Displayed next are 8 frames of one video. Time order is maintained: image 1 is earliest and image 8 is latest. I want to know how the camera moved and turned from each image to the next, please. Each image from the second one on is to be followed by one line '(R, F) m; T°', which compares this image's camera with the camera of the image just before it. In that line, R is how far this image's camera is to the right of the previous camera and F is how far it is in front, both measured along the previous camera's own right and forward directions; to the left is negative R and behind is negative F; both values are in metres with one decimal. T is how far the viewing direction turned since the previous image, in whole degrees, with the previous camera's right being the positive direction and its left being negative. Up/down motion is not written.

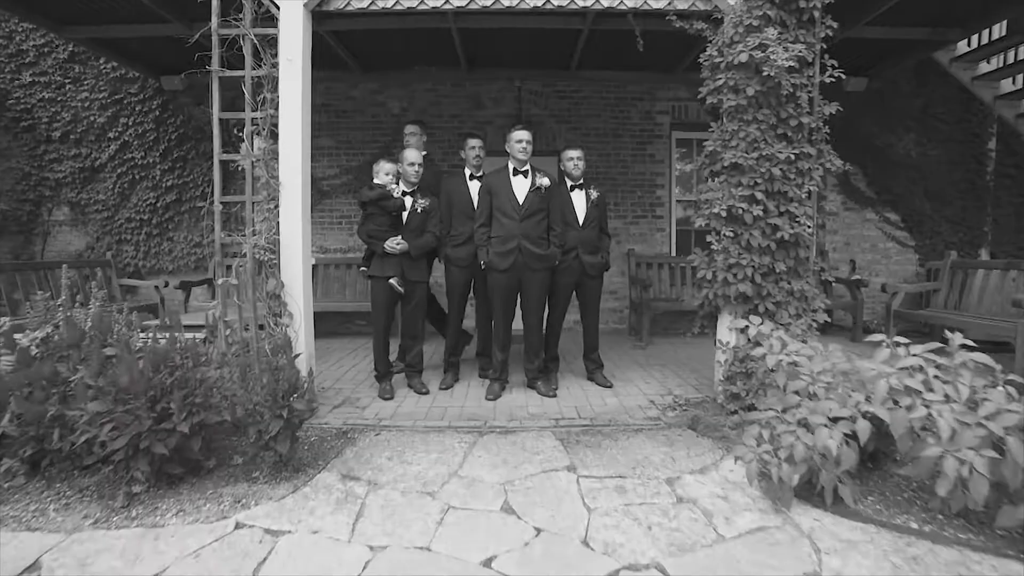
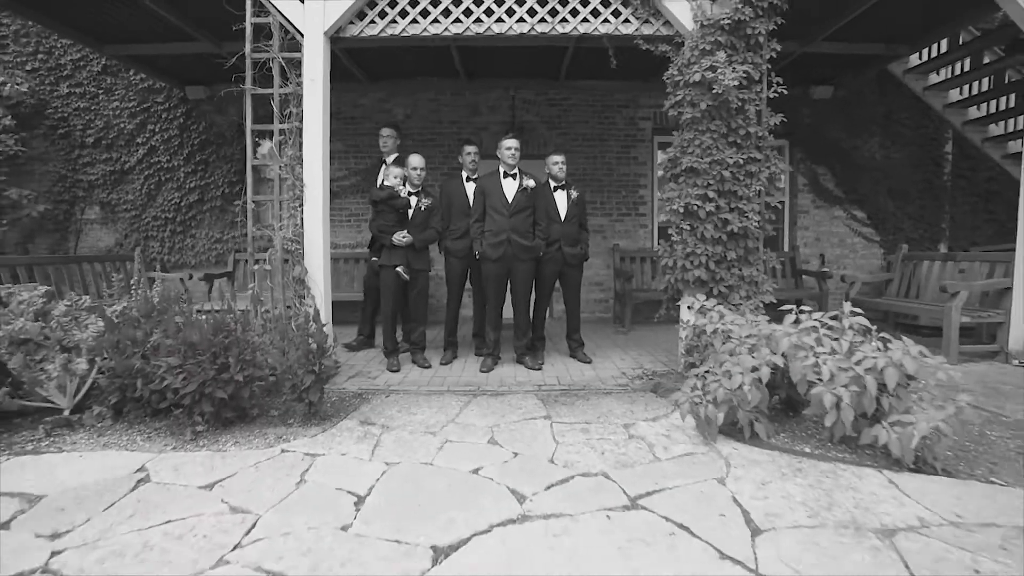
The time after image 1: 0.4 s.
(+0.1, -0.6) m; 0°
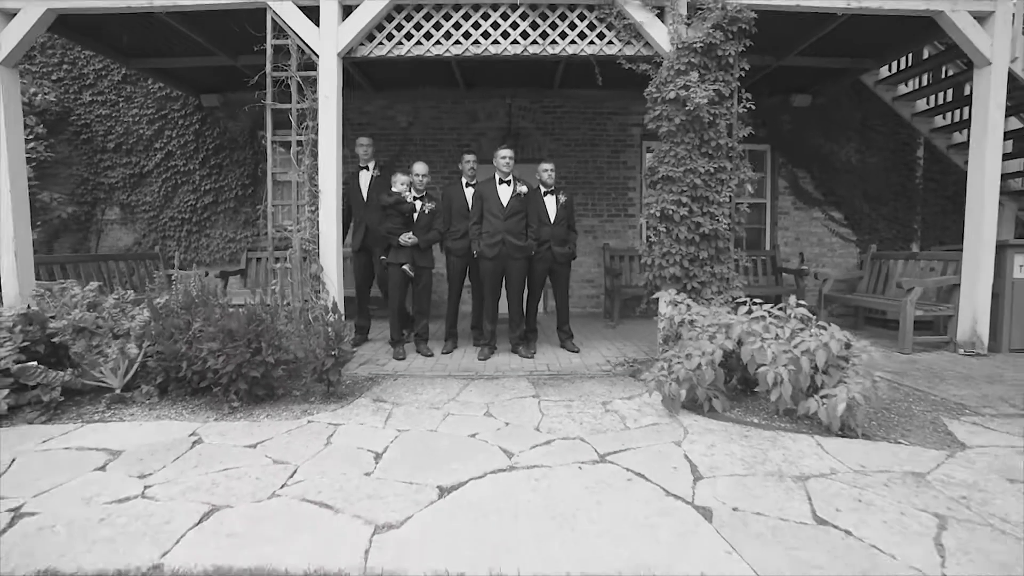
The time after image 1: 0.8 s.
(0.0, -0.5) m; 0°
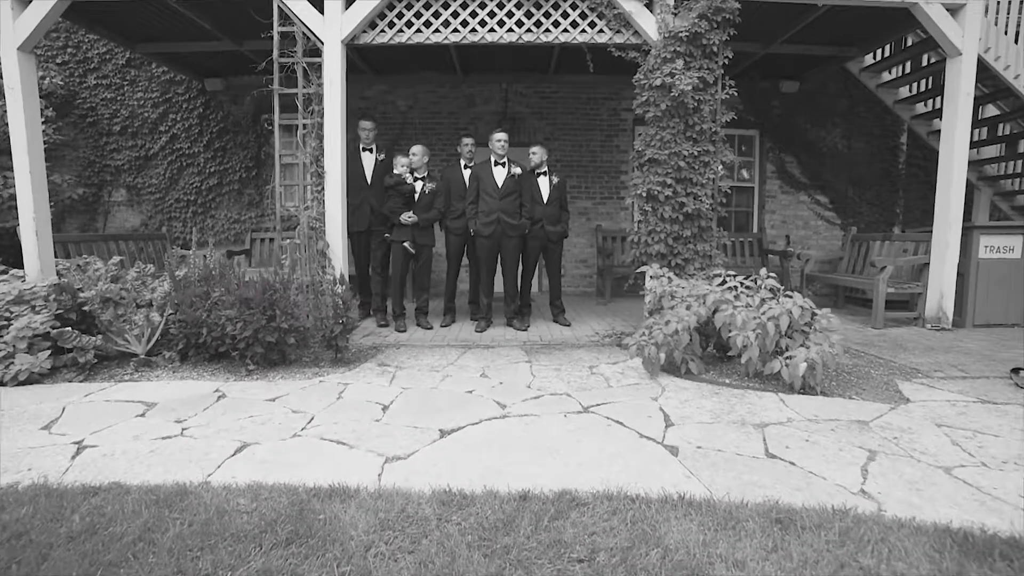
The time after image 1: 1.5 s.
(0.0, -0.3) m; 0°
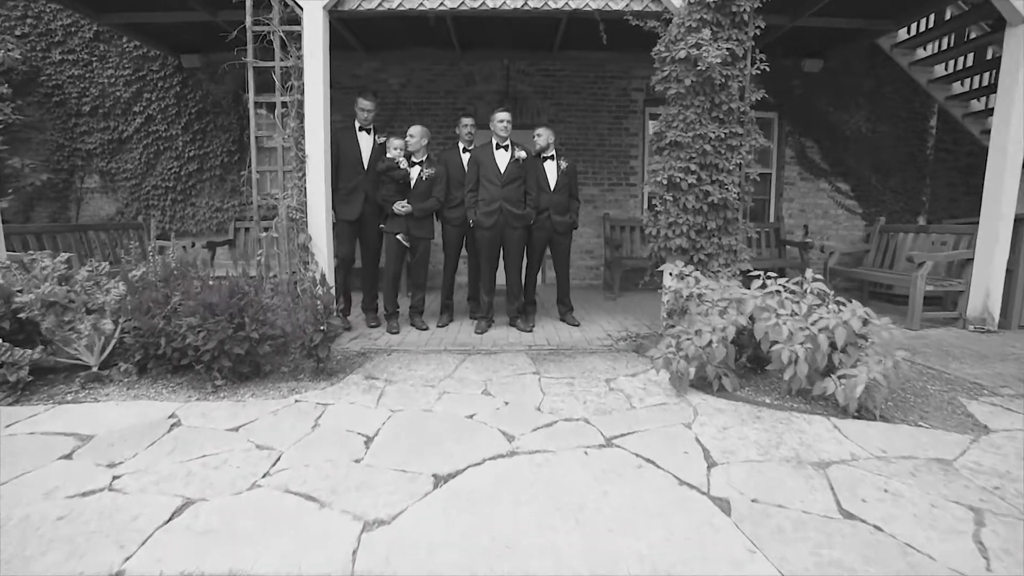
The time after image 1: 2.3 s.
(0.0, +0.5) m; 0°
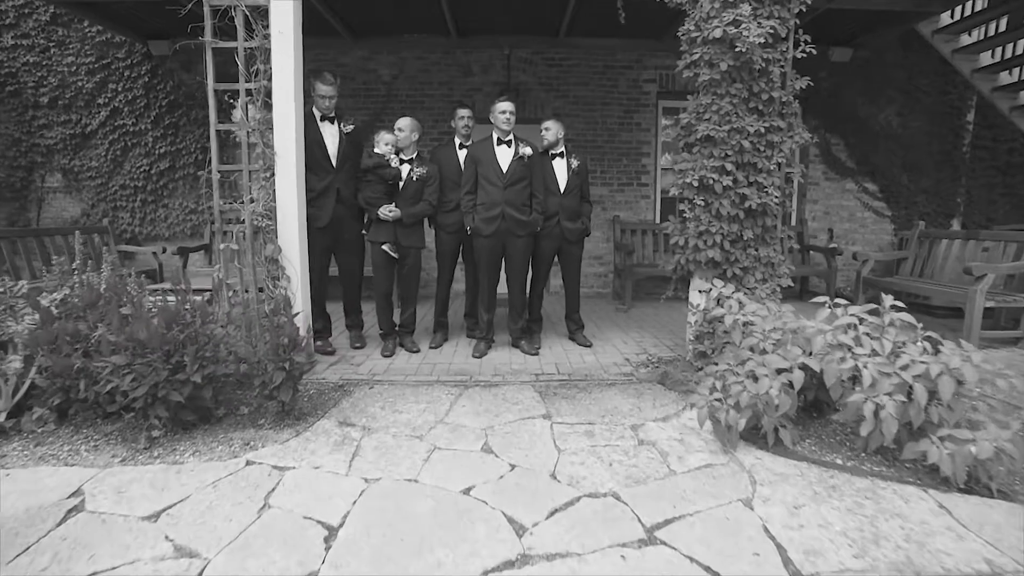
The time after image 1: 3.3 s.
(0.0, +0.6) m; 0°
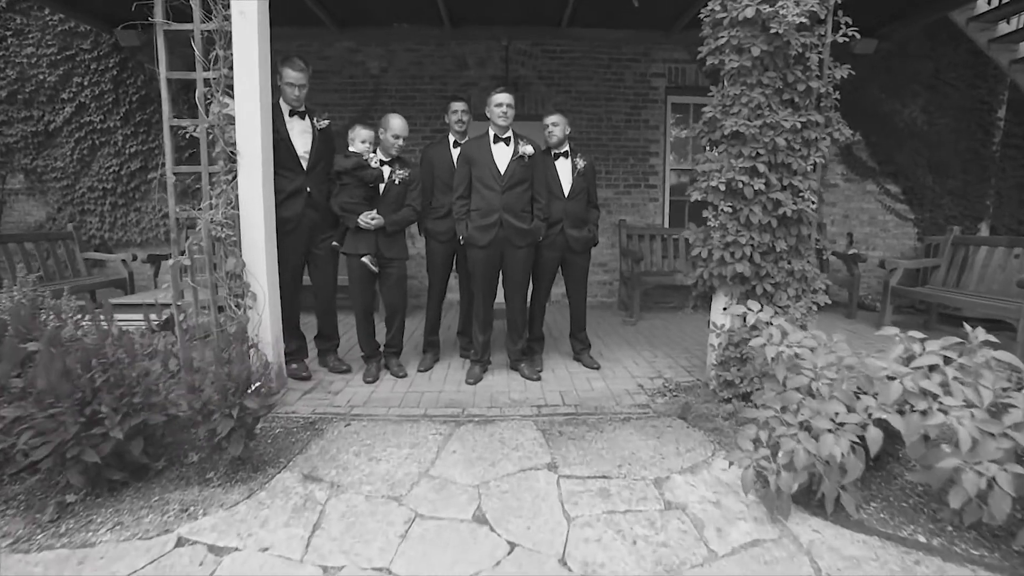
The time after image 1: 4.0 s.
(0.0, +0.5) m; 0°
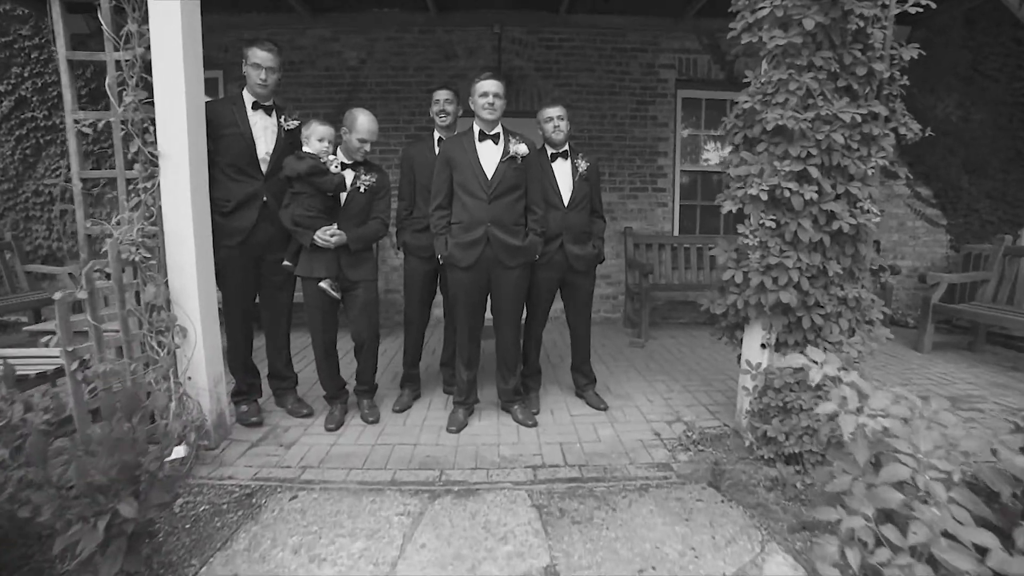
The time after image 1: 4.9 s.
(0.0, +0.6) m; 0°
